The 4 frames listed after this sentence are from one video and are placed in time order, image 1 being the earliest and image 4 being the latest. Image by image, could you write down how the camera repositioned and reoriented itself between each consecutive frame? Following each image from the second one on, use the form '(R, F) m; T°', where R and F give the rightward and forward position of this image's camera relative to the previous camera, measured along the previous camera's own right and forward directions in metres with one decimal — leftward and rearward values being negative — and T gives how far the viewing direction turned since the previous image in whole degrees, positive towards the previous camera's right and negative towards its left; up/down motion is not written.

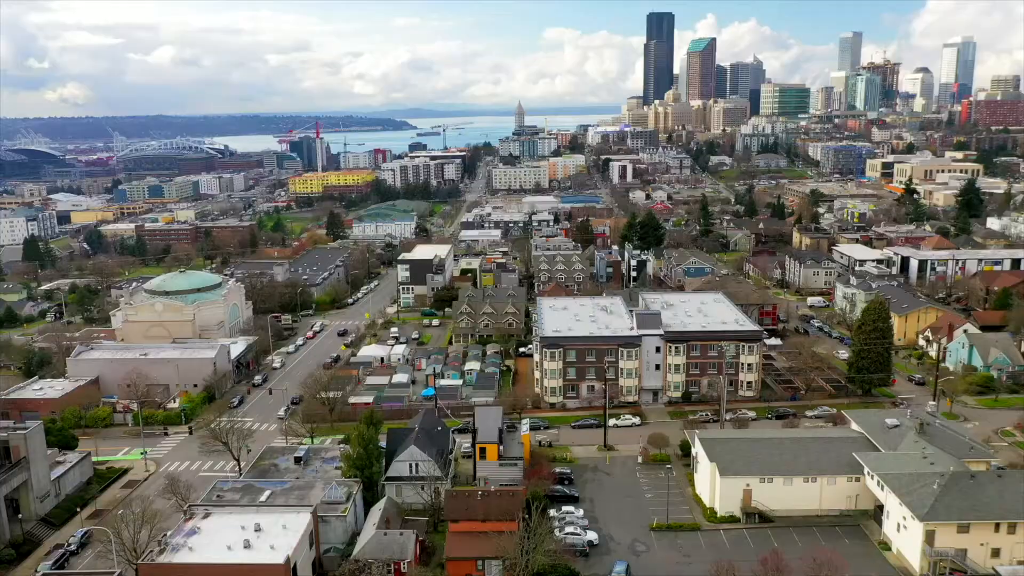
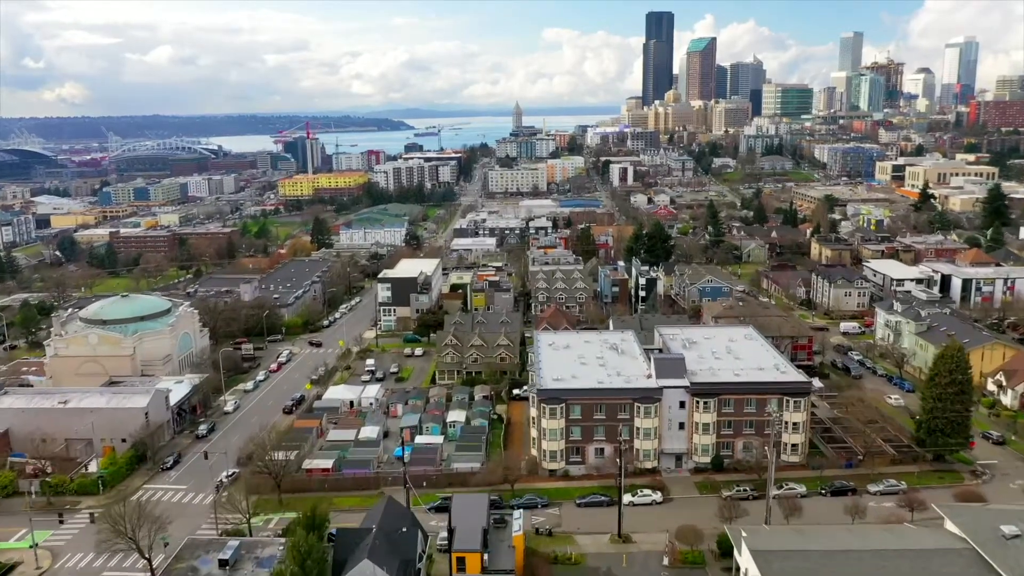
(+0.1, +4.0) m; 0°
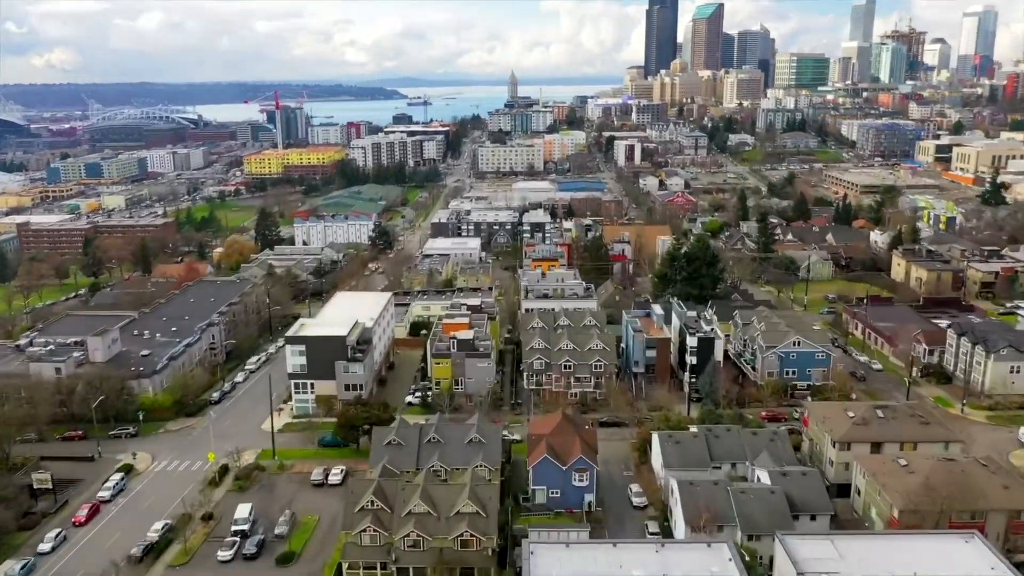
(+0.3, +11.6) m; 0°
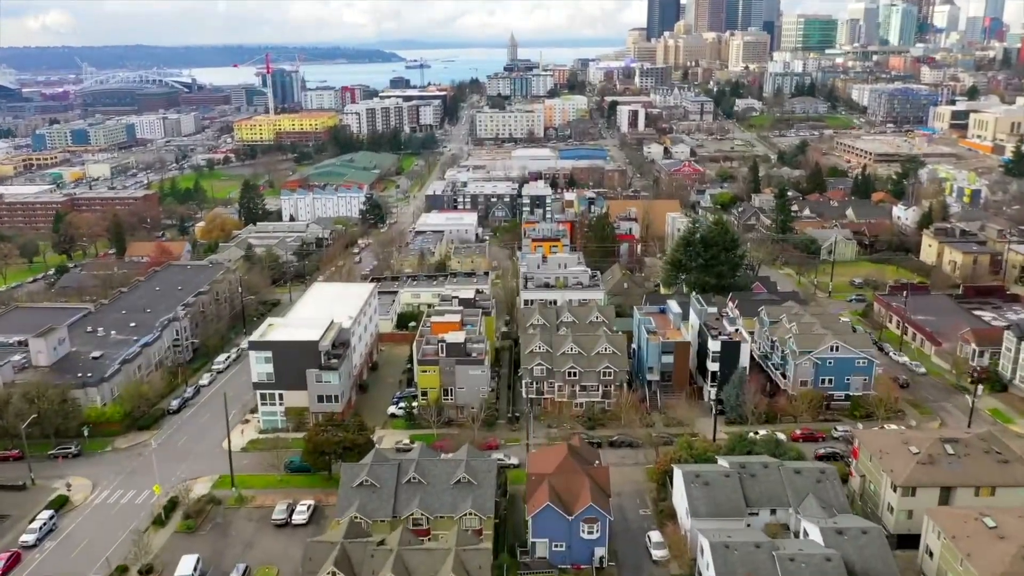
(+0.1, +2.8) m; 0°
